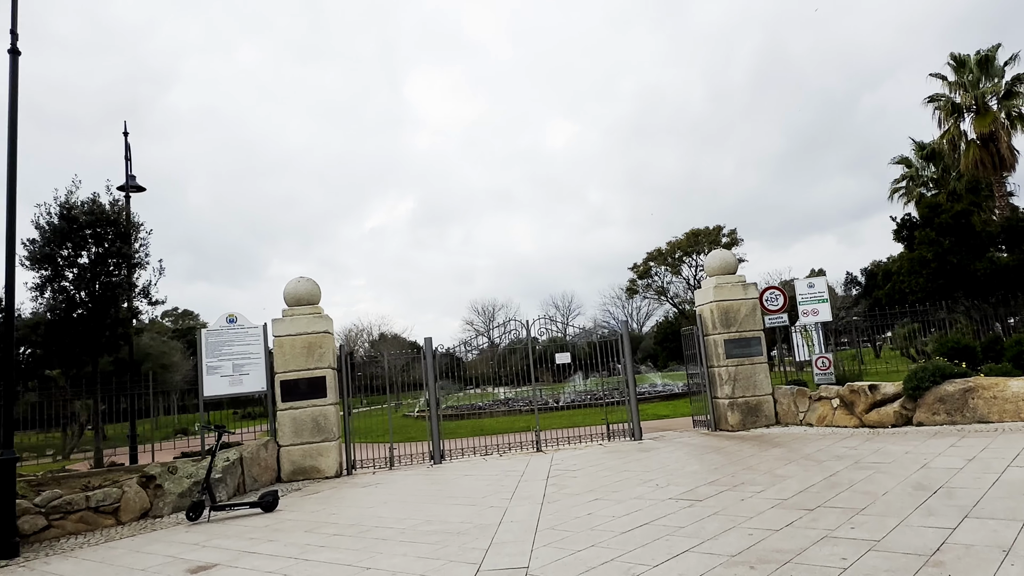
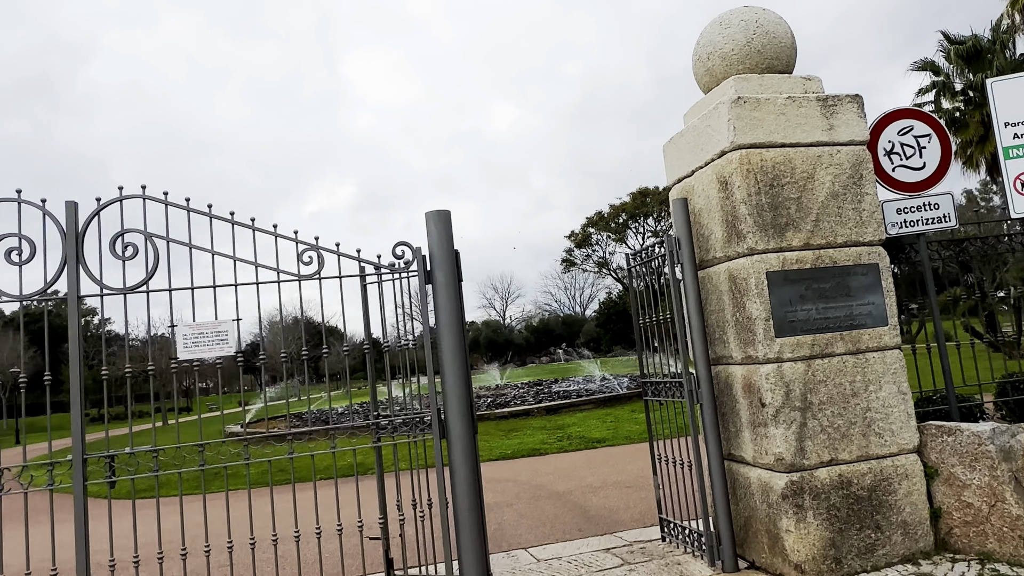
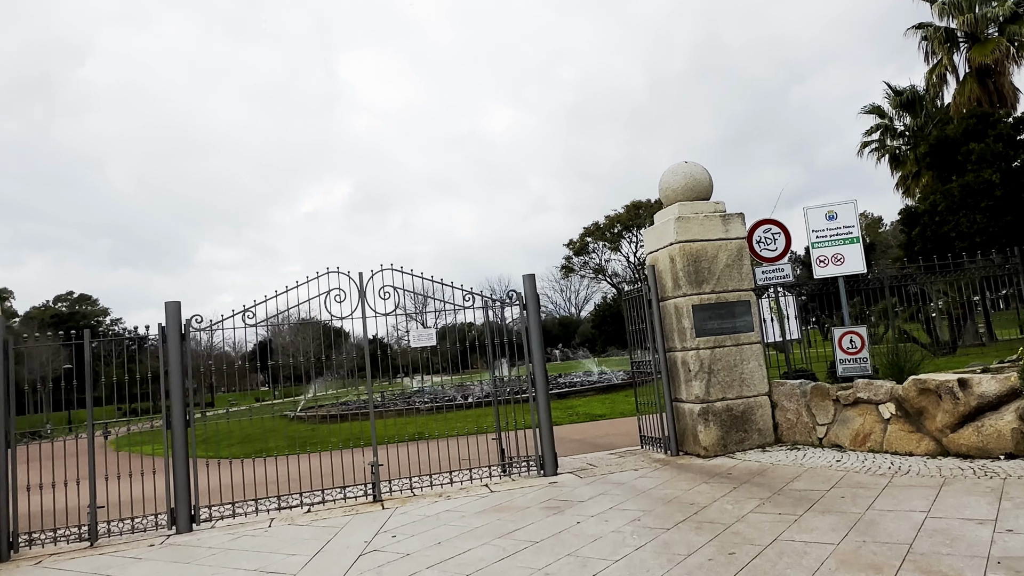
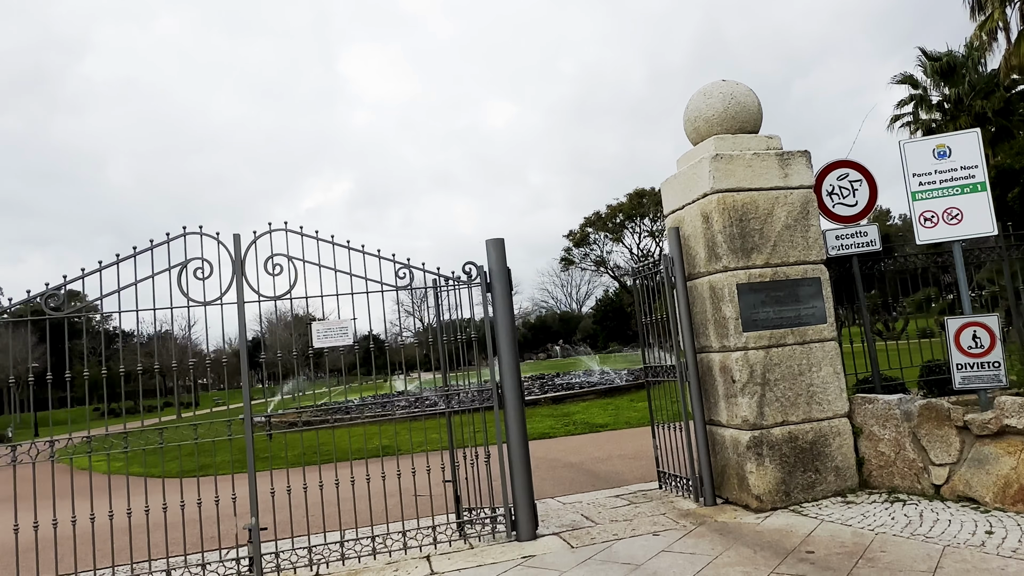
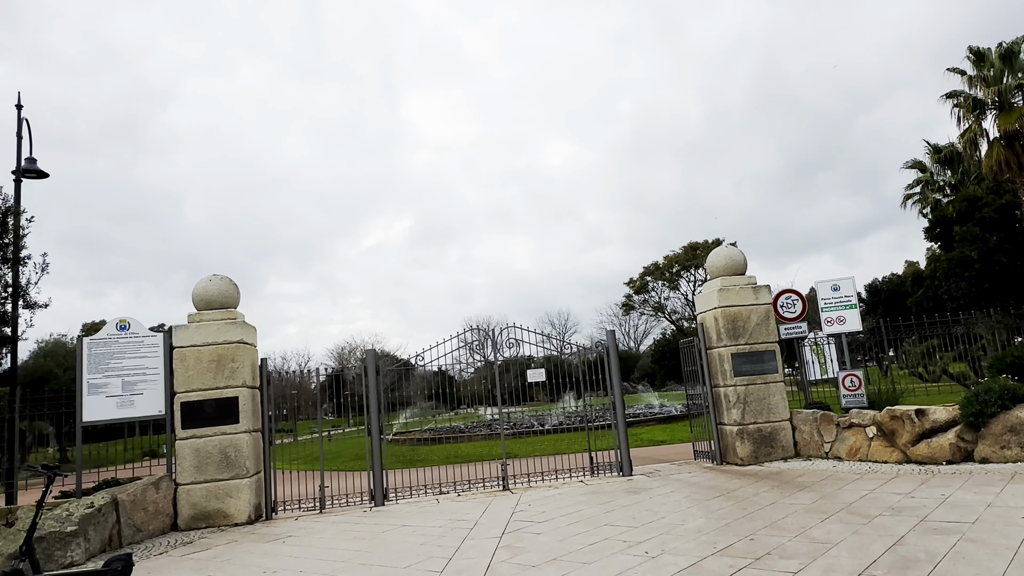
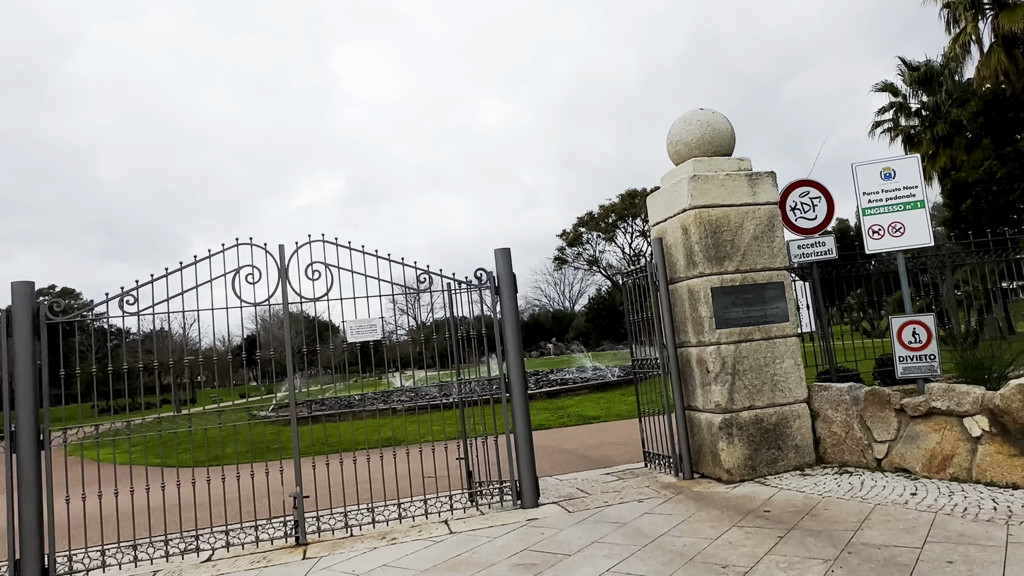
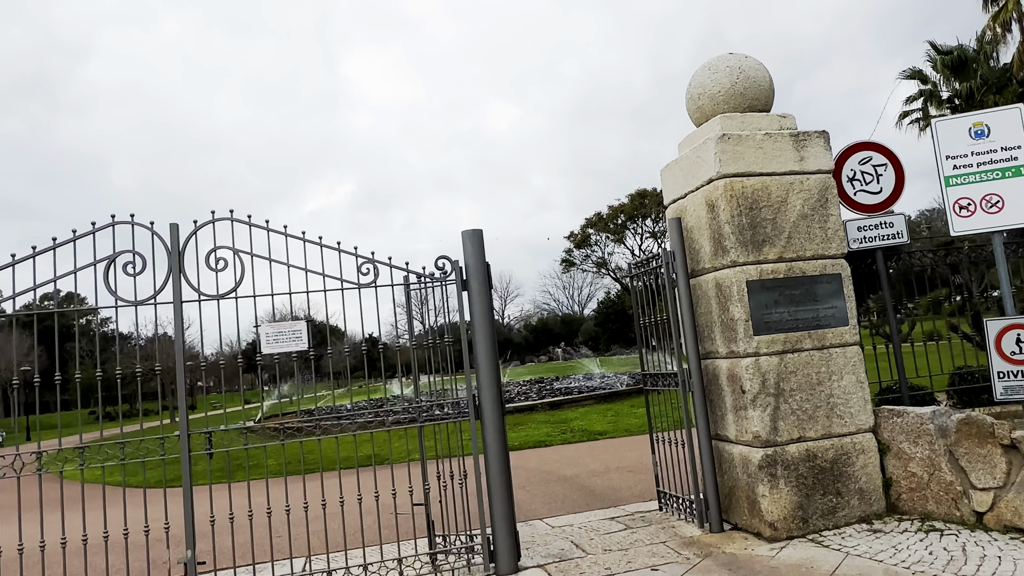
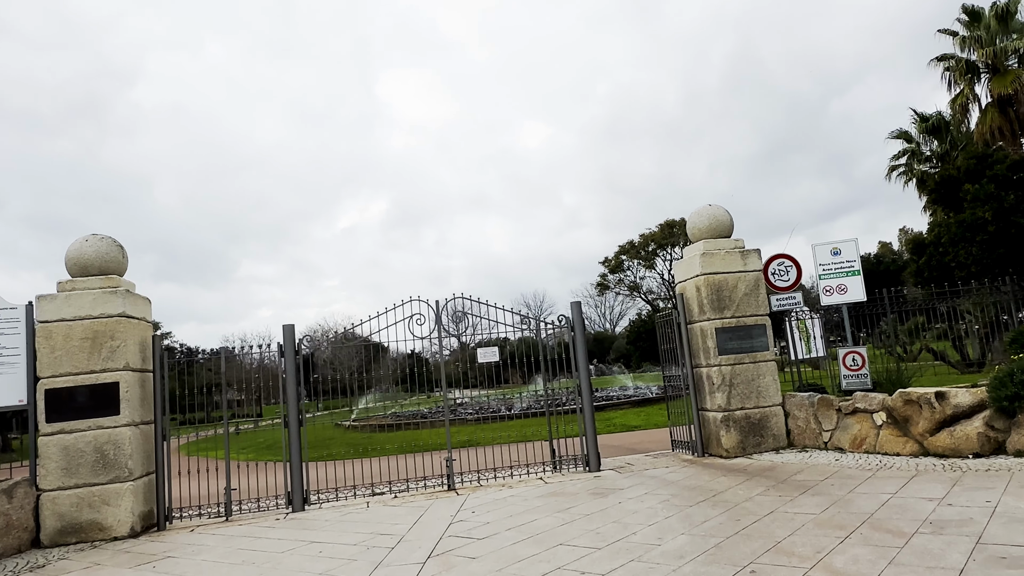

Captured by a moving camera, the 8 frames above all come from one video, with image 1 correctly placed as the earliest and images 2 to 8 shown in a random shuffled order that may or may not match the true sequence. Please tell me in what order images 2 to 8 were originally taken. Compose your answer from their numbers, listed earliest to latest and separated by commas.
5, 8, 3, 6, 4, 7, 2
